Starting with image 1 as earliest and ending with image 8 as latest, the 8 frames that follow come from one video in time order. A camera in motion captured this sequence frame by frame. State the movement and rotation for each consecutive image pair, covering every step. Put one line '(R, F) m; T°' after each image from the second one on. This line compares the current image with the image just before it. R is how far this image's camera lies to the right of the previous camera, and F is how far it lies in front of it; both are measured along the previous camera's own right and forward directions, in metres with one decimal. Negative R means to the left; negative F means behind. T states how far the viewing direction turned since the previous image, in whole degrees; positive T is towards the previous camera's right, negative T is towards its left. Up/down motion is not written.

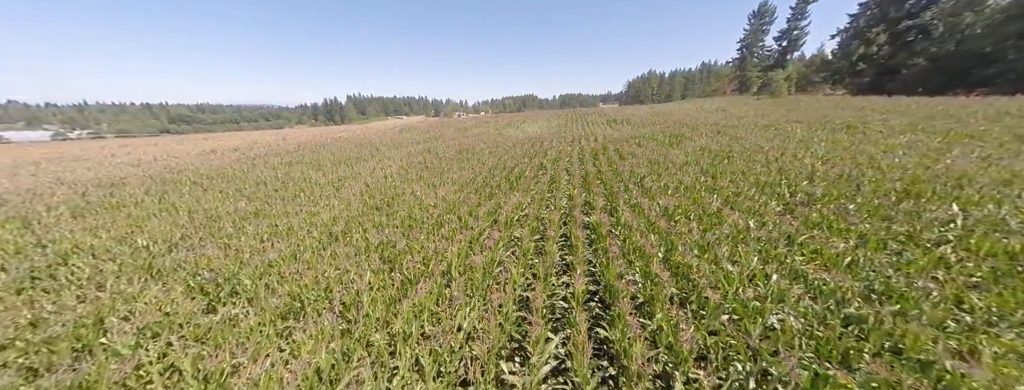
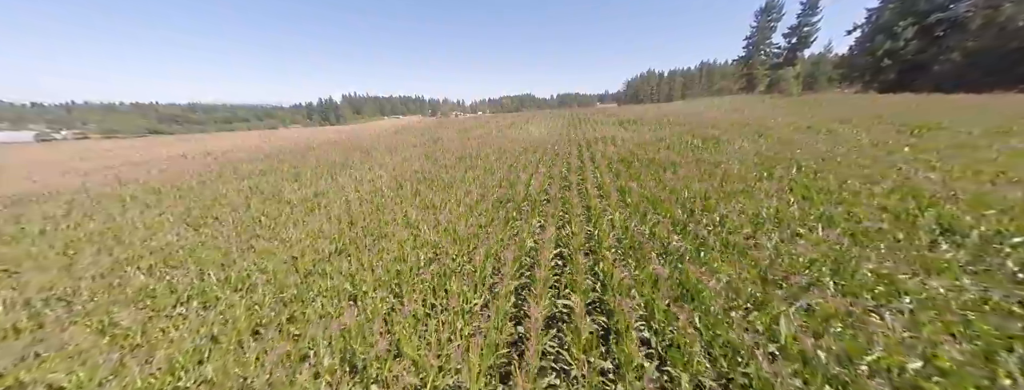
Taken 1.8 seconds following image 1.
(-0.5, +1.7) m; 0°
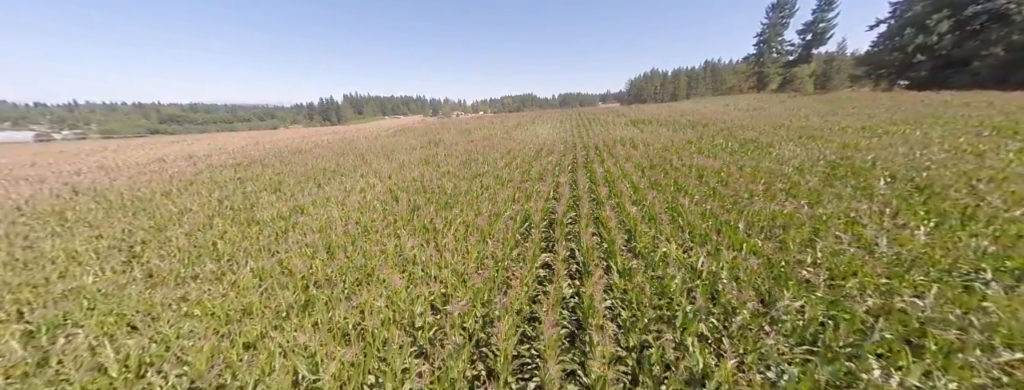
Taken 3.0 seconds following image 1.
(-0.4, +1.3) m; 0°
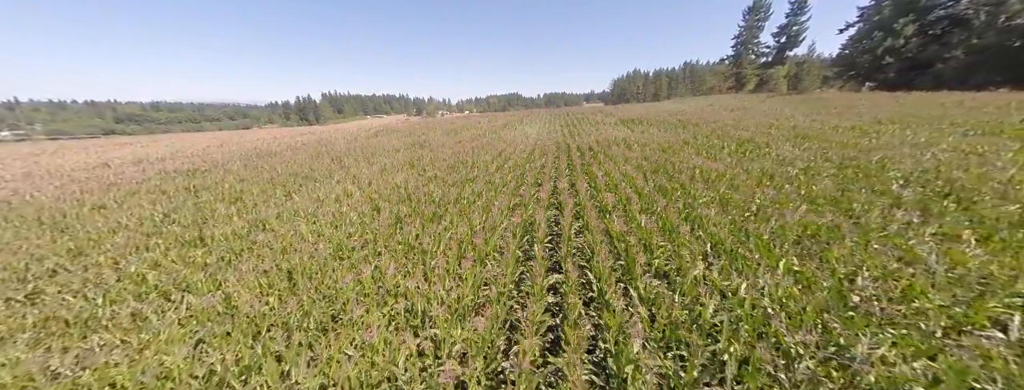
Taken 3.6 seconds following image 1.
(-0.2, +0.7) m; +3°
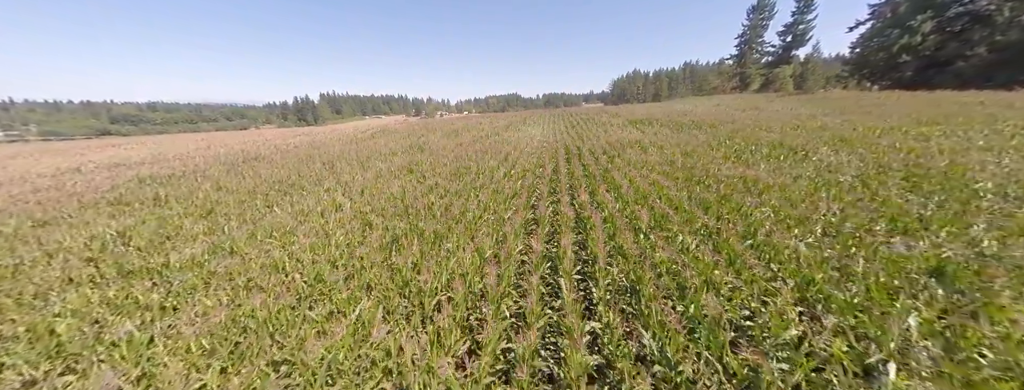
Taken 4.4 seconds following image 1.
(-0.3, +0.9) m; 0°
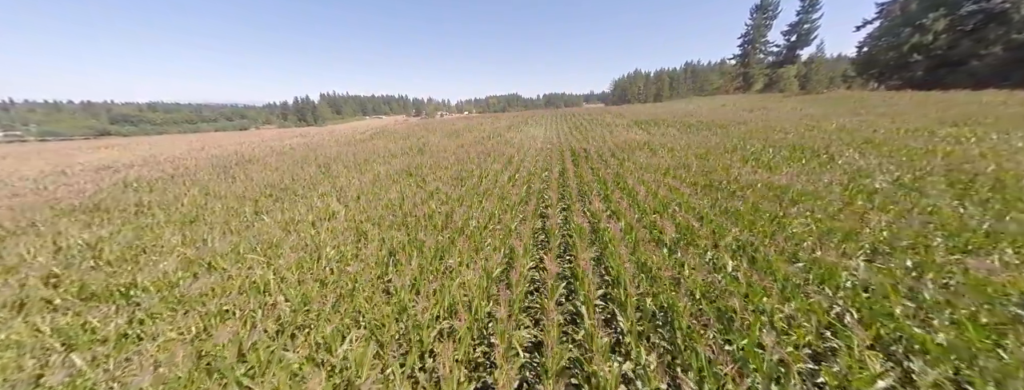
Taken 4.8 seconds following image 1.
(-0.1, +0.5) m; 0°
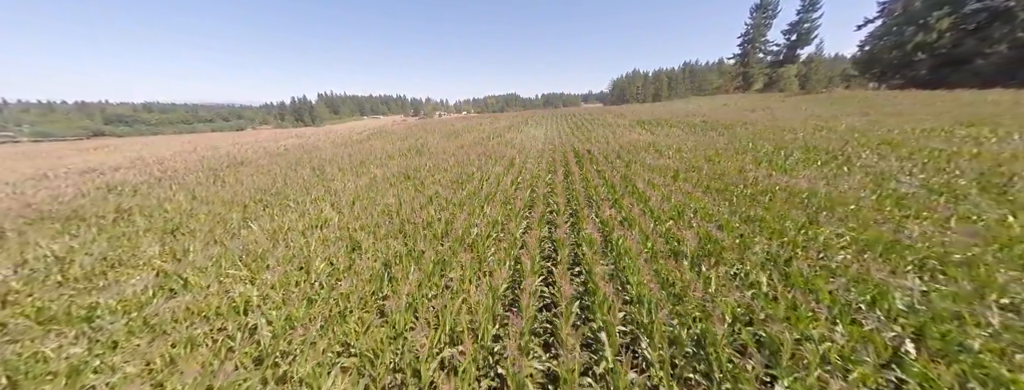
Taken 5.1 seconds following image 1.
(-0.1, +0.4) m; 0°
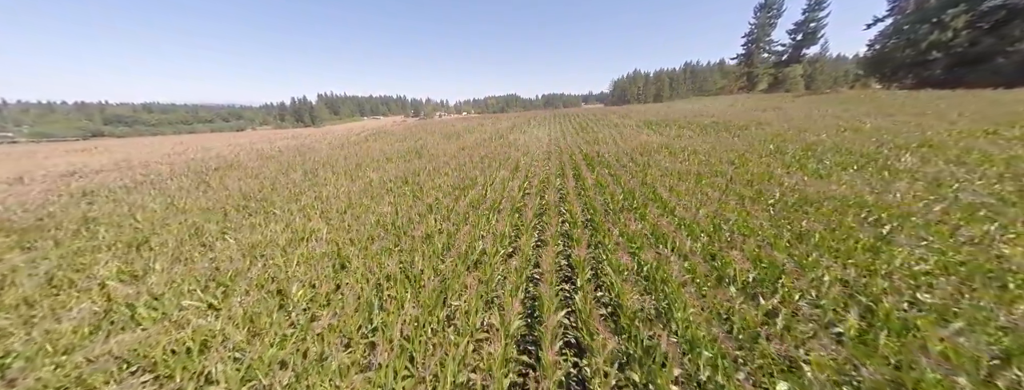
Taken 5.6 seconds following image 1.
(-0.2, +0.7) m; 0°
